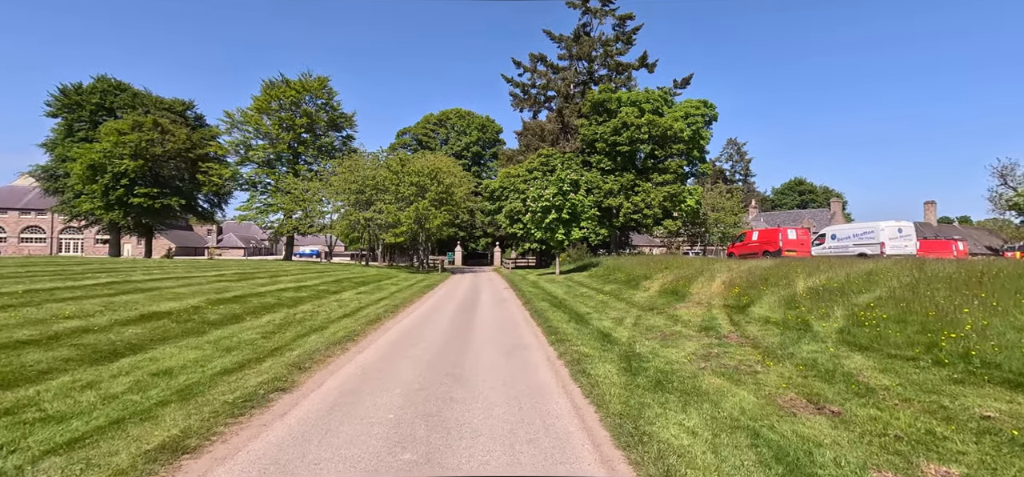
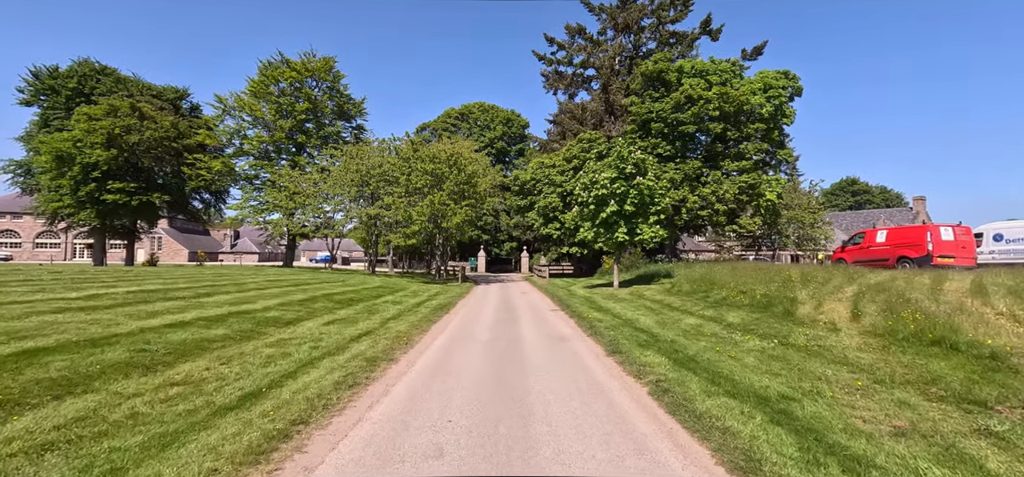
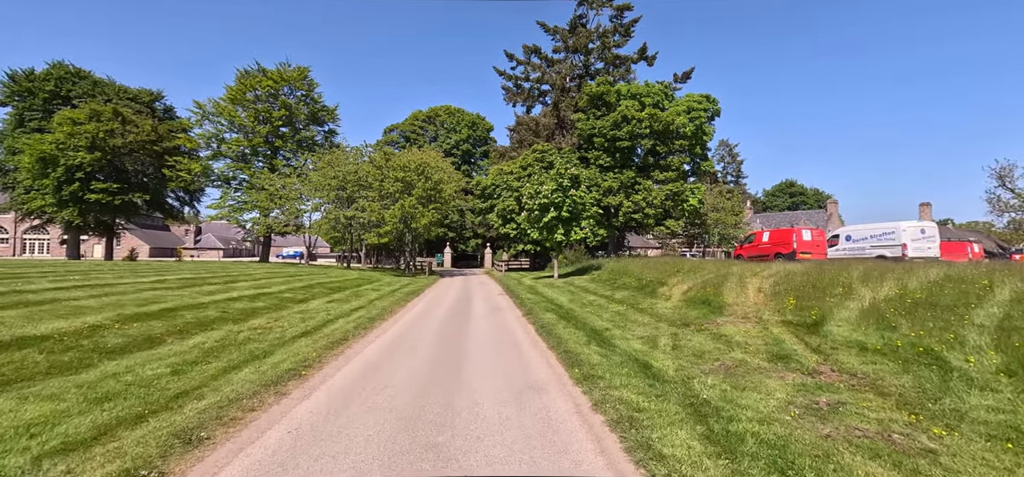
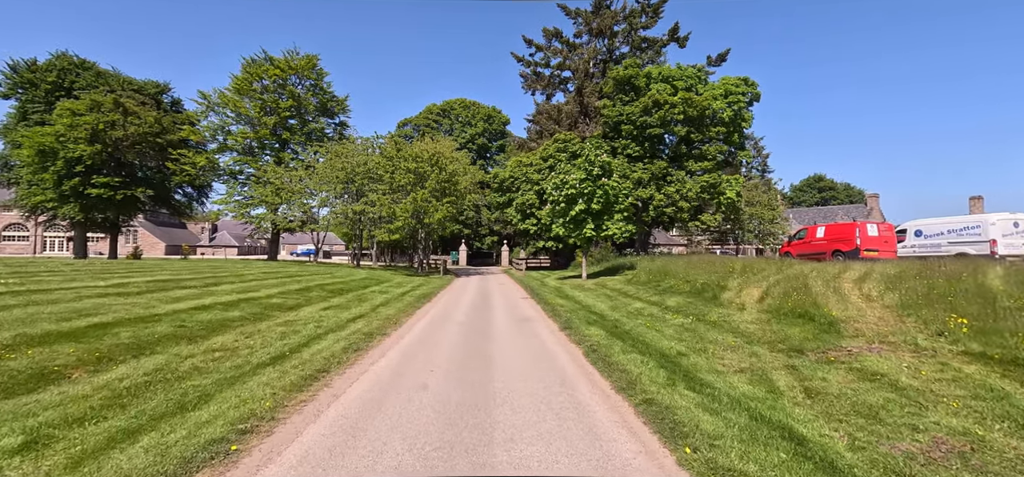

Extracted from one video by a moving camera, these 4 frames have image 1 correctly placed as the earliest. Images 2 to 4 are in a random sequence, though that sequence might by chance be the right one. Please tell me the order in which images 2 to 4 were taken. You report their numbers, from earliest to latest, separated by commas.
3, 4, 2
